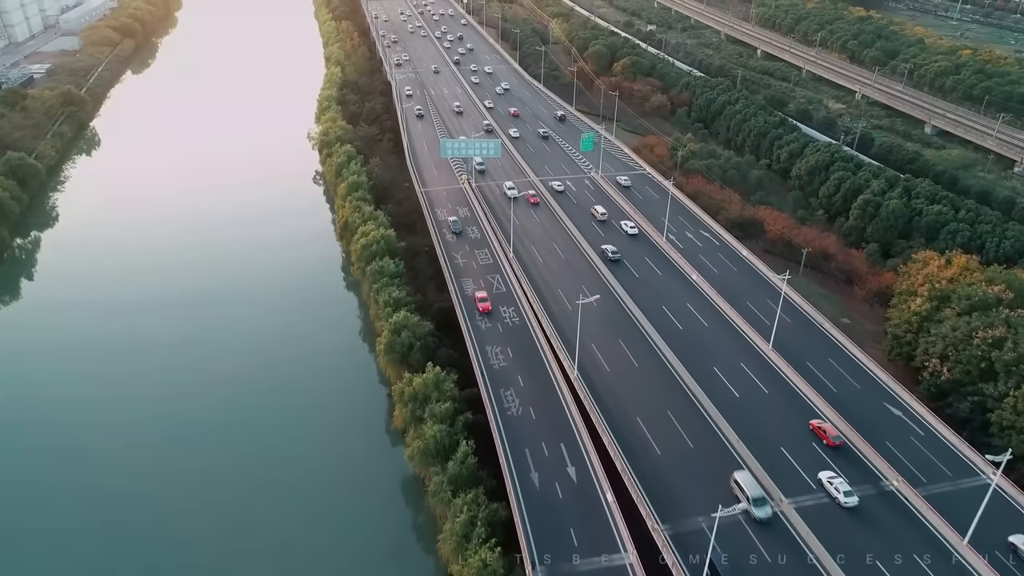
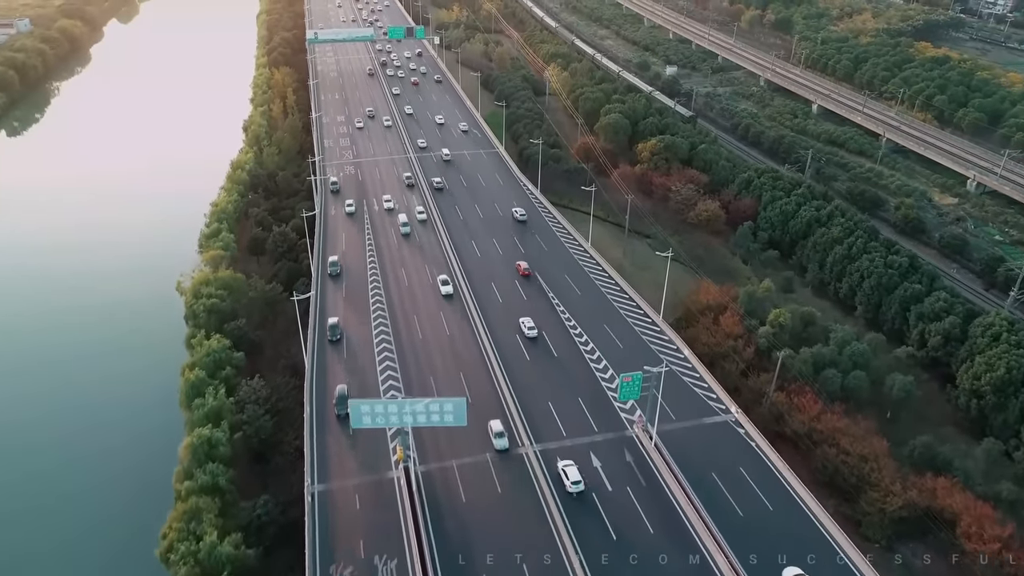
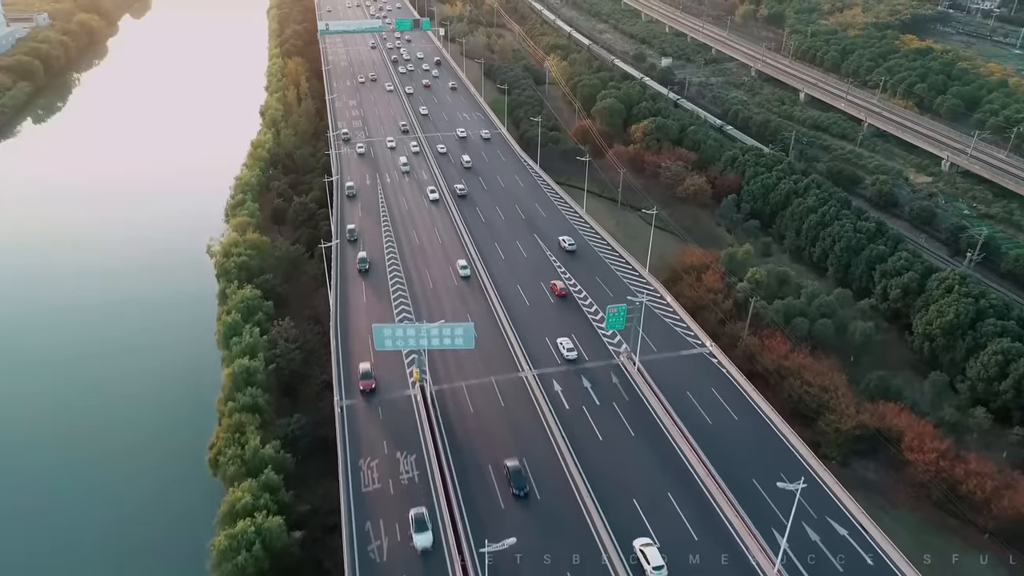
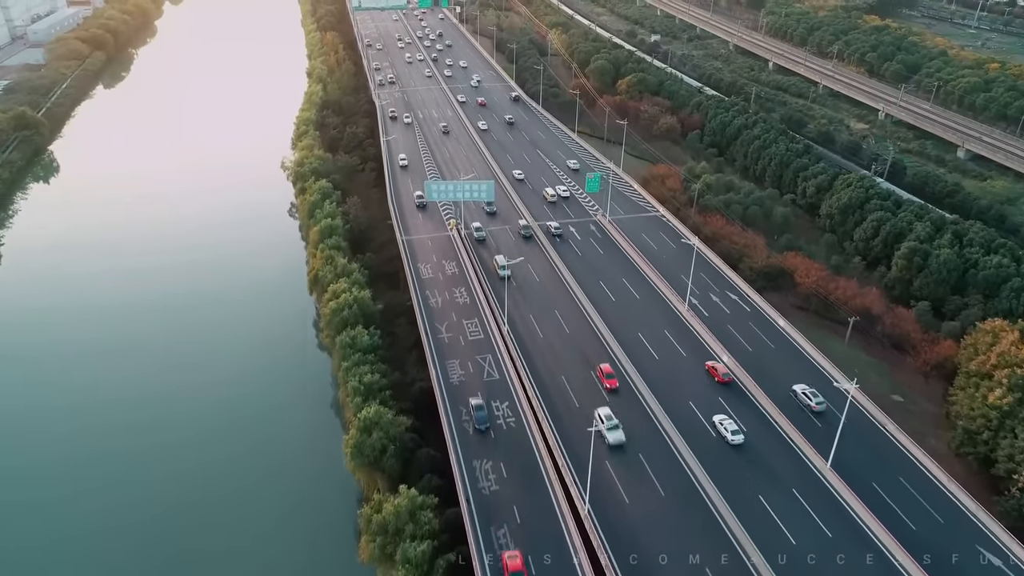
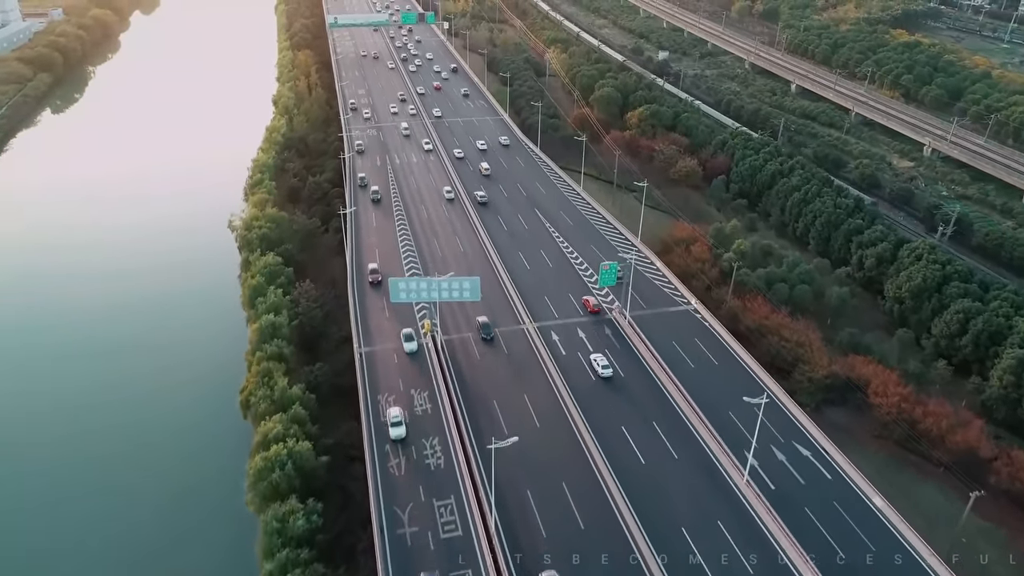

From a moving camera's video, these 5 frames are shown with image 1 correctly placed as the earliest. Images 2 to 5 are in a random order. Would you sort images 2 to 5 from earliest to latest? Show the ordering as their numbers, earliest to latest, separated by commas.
4, 5, 3, 2
